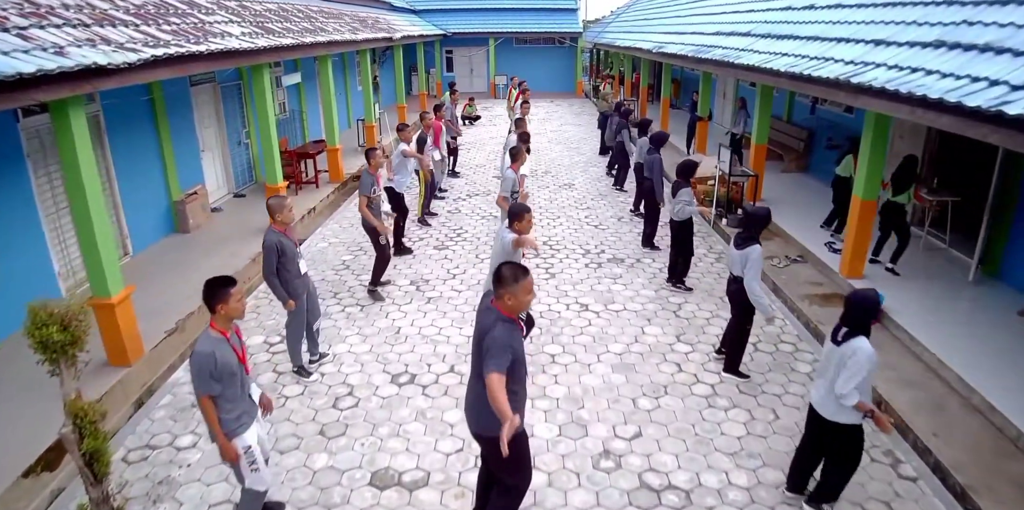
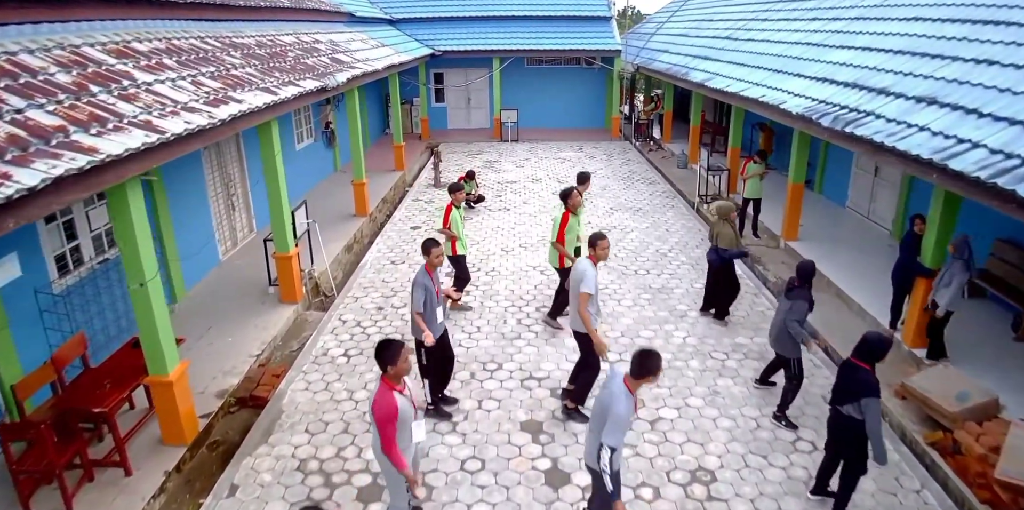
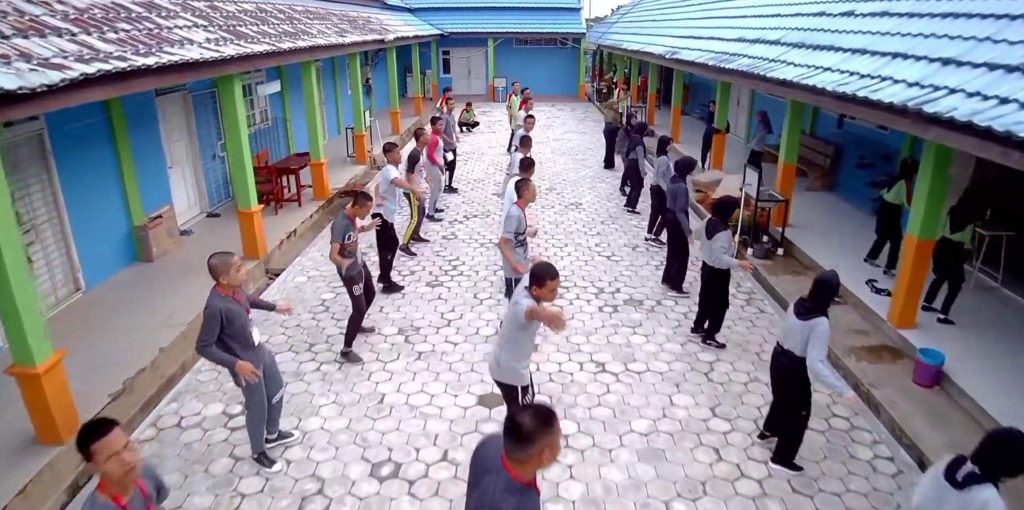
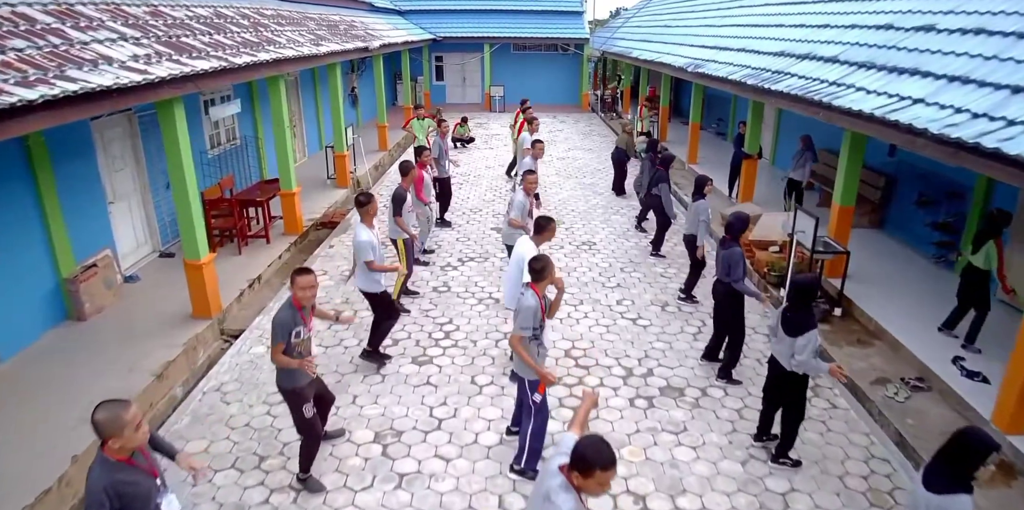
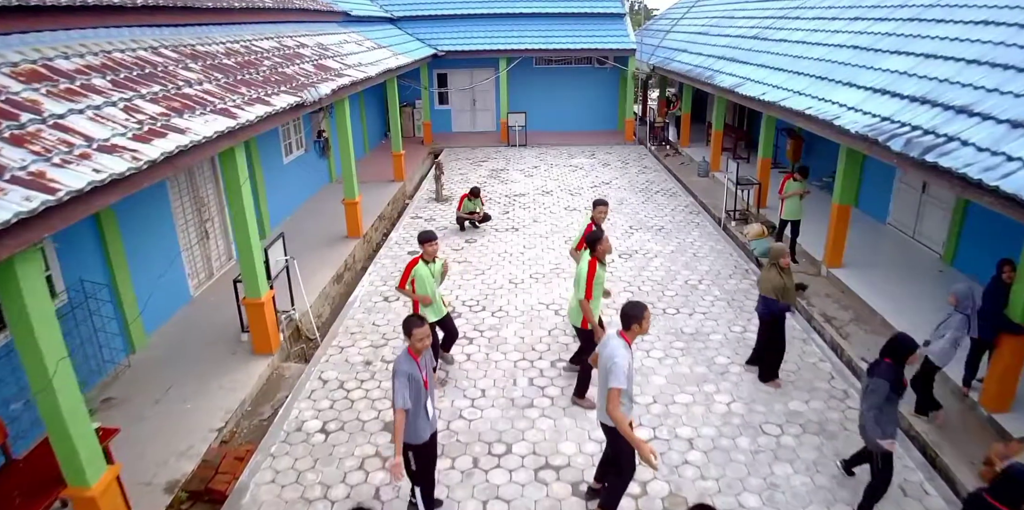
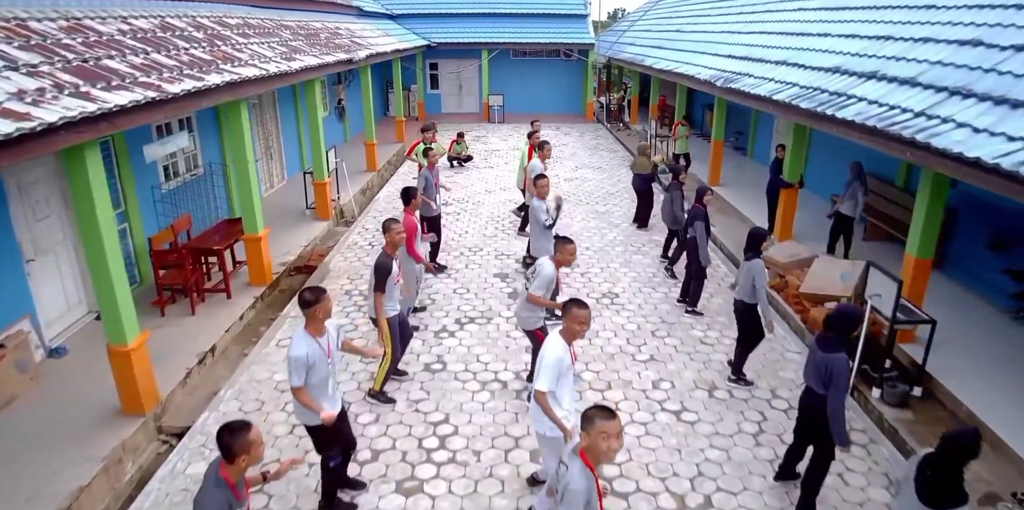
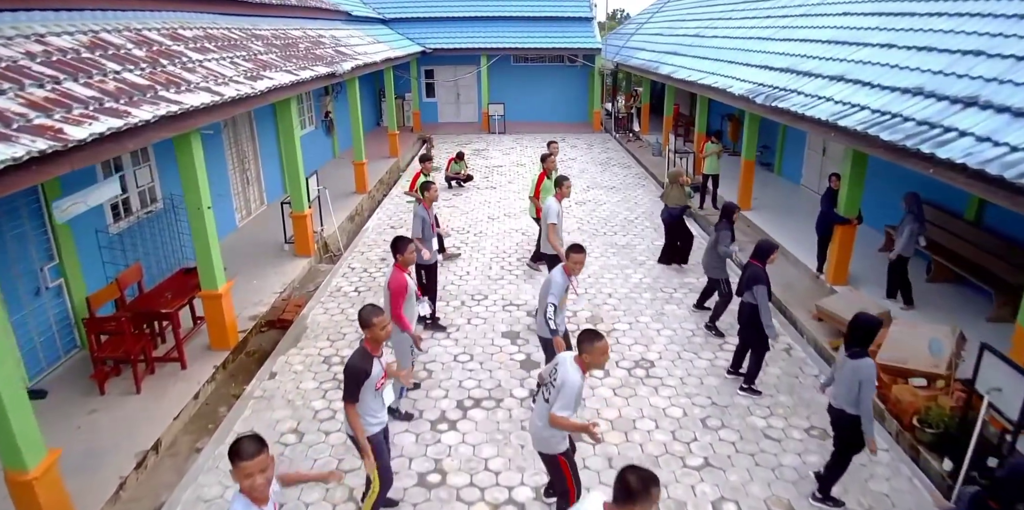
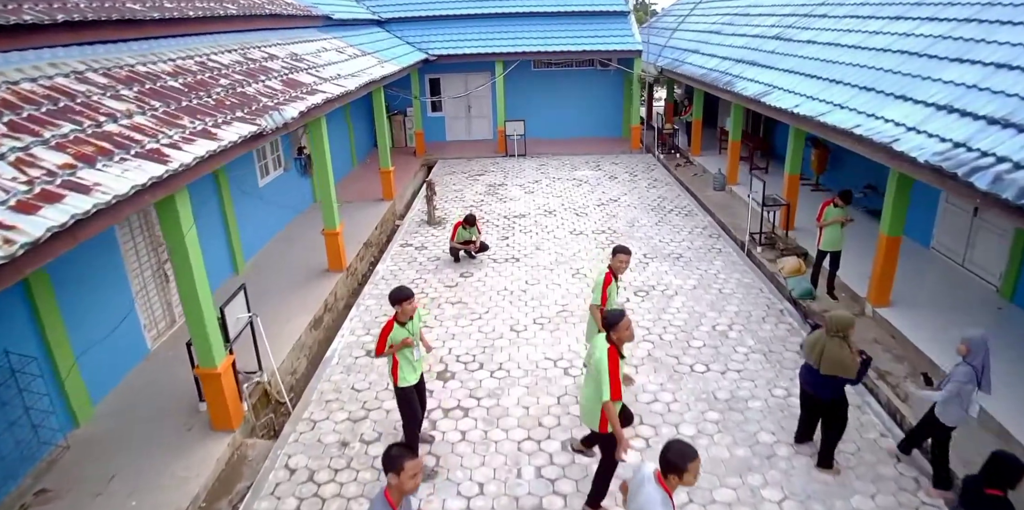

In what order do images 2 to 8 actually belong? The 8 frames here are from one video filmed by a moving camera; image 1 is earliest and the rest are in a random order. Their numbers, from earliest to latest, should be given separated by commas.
3, 4, 6, 7, 2, 5, 8
